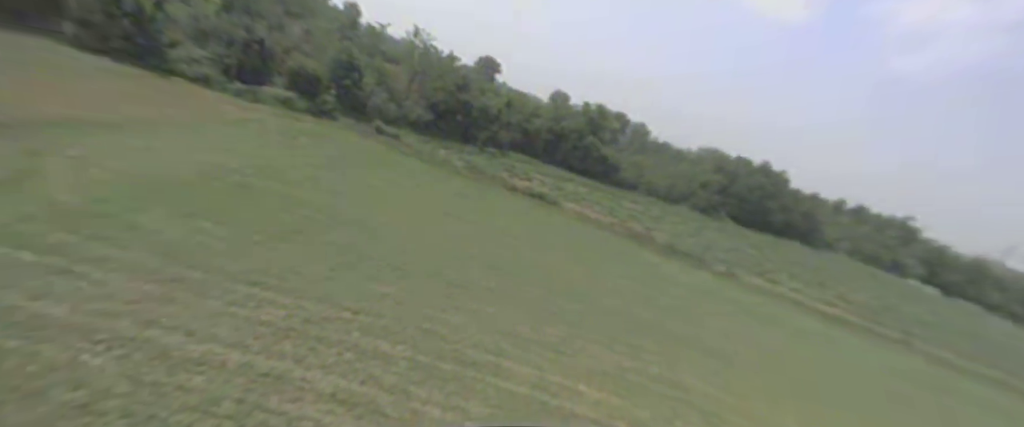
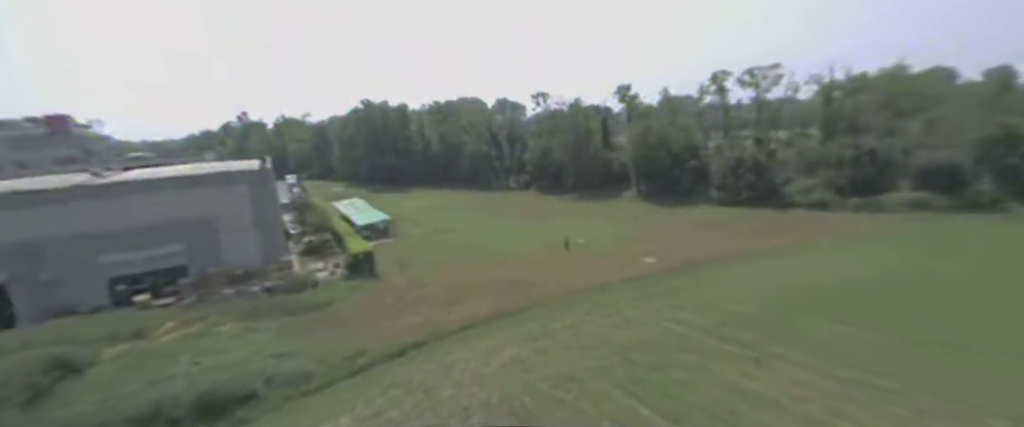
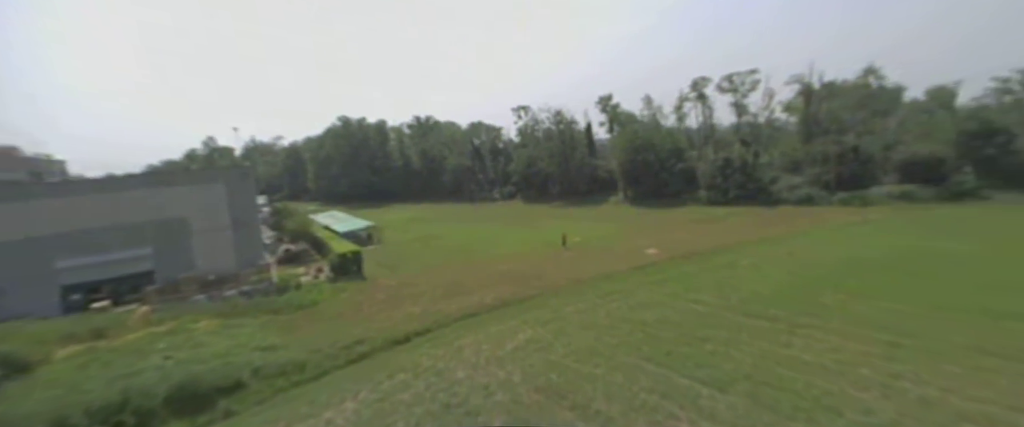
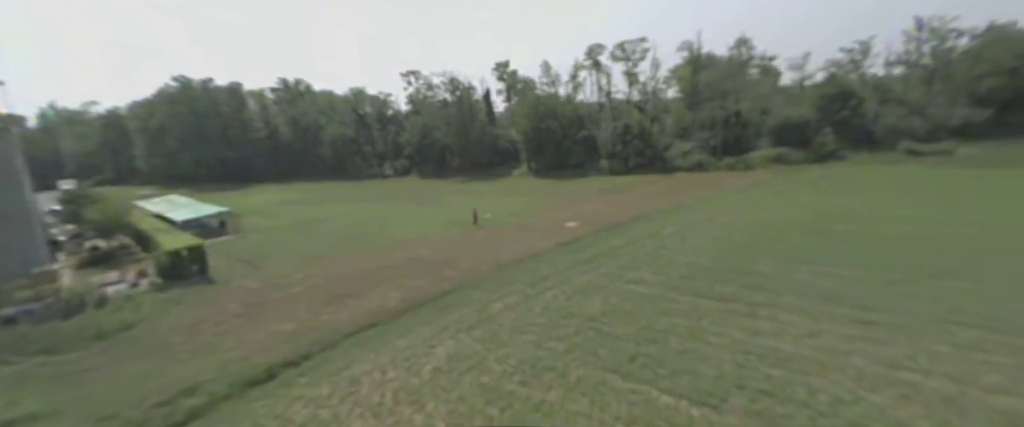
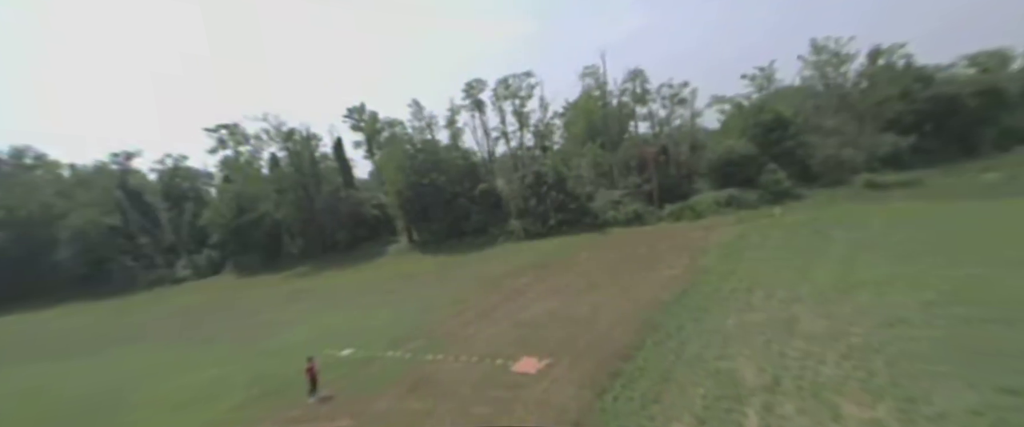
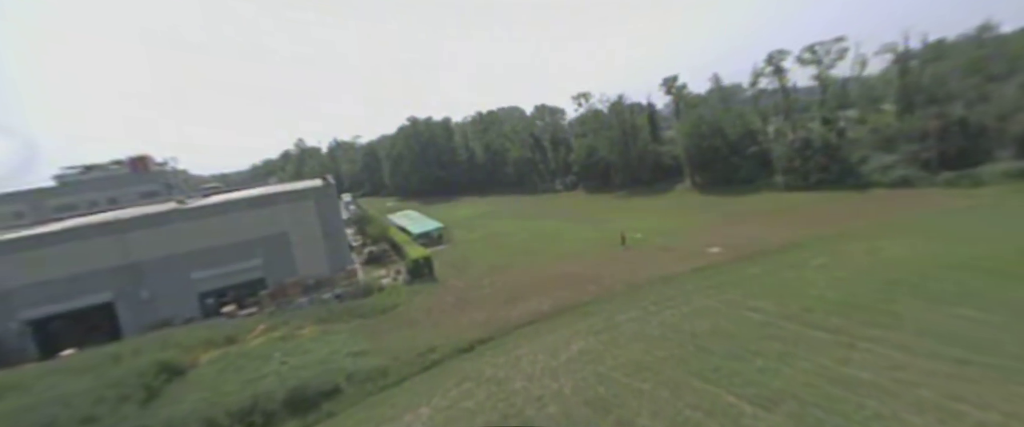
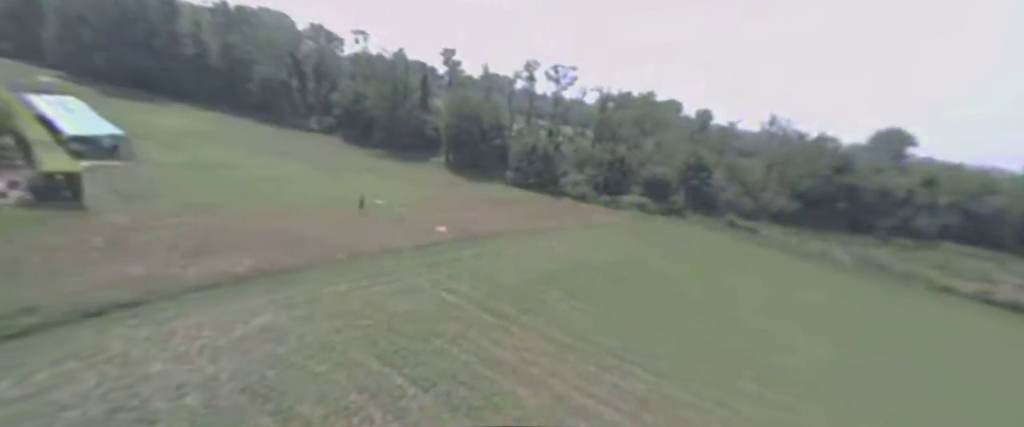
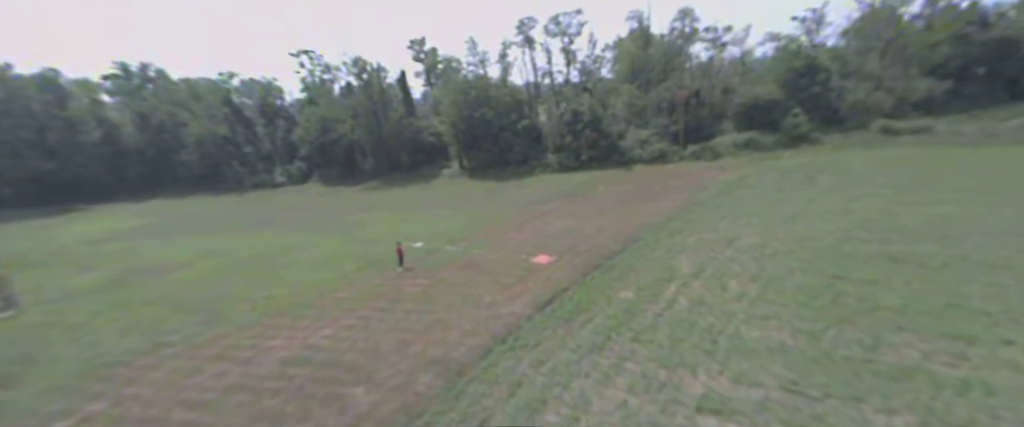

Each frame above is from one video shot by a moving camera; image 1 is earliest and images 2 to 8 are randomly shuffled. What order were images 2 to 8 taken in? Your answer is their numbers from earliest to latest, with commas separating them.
7, 2, 6, 3, 4, 8, 5
